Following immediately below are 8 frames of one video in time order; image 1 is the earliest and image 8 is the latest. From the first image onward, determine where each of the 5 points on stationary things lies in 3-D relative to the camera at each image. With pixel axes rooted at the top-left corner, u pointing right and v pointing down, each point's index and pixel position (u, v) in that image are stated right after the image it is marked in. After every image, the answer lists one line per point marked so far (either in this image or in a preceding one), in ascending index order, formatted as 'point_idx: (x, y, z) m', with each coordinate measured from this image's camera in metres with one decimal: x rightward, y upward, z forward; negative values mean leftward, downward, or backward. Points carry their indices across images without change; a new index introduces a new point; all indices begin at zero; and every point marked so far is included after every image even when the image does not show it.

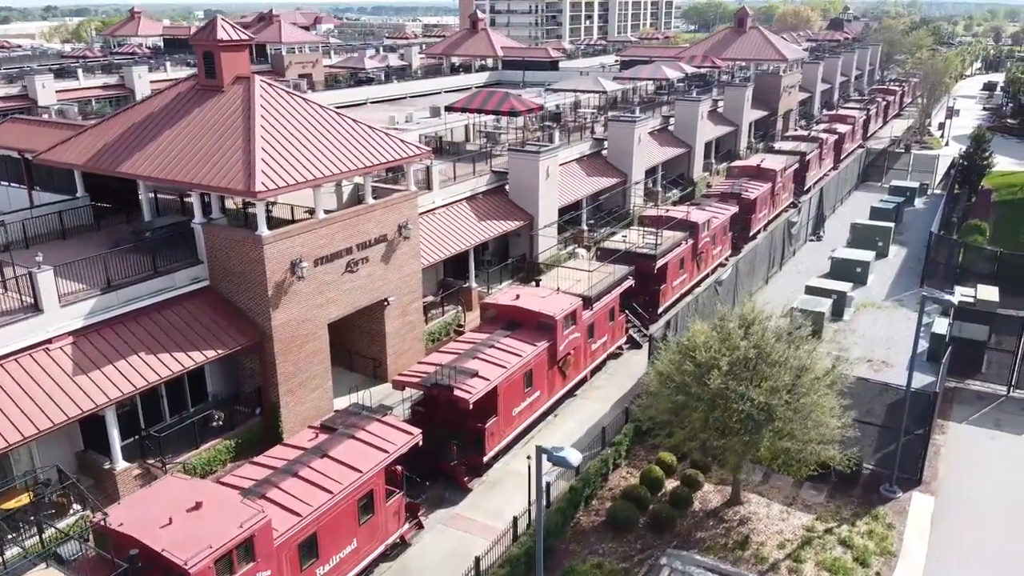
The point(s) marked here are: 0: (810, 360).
0: (+7.9, -1.9, +15.8) m
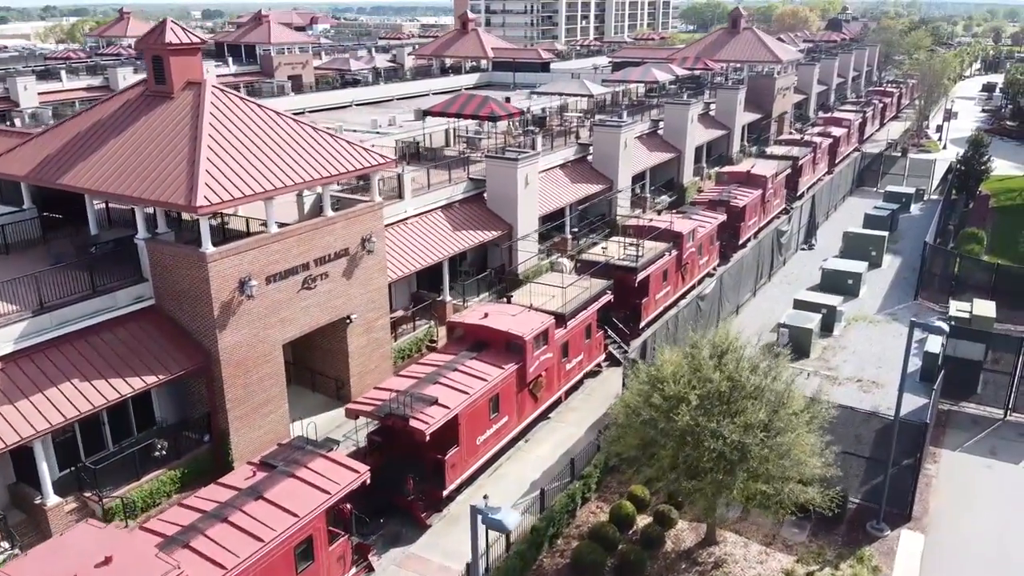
0: (+6.7, -2.5, +14.5) m
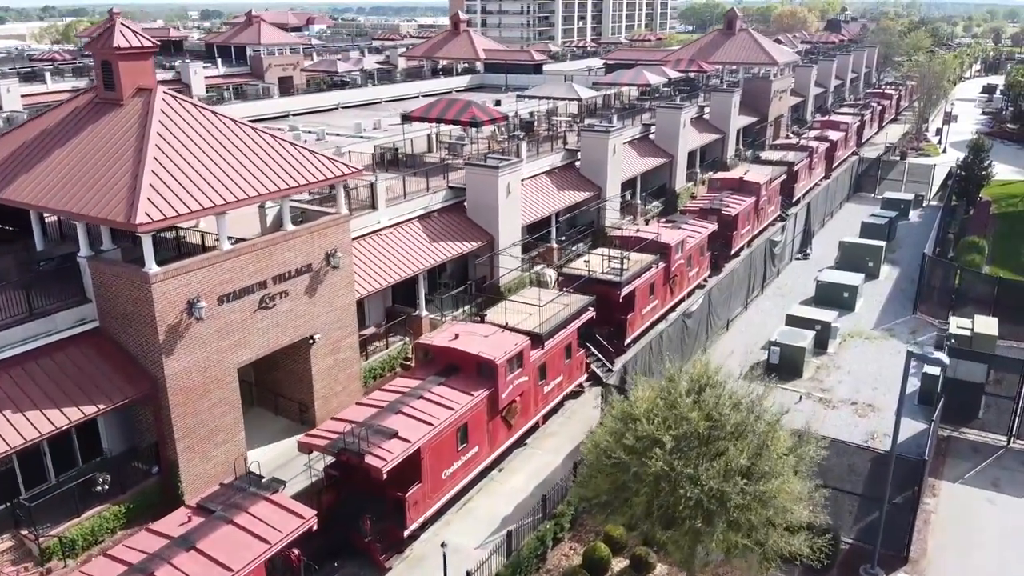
0: (+5.8, -3.2, +13.3) m
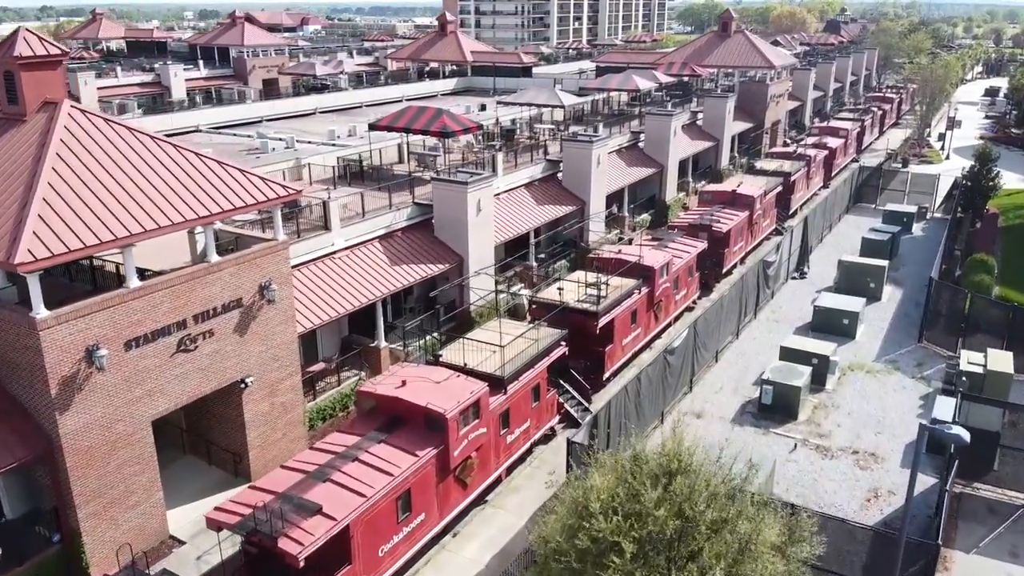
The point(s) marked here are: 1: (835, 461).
0: (+4.5, -4.4, +10.9) m
1: (+10.6, -5.7, +19.7) m
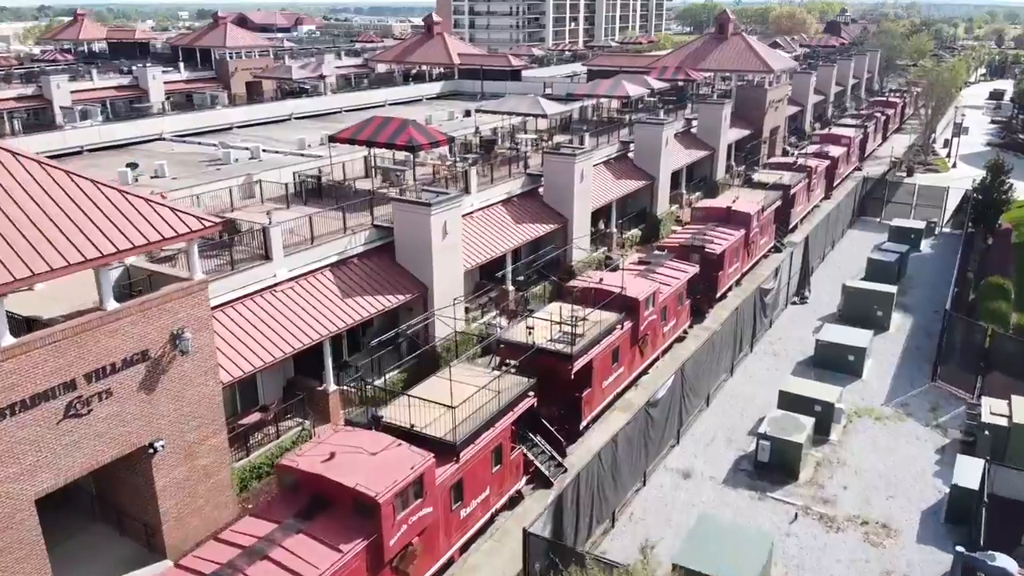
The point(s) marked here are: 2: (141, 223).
0: (+3.2, -5.7, +8.2) m
1: (+9.4, -7.0, +17.0) m
2: (-9.7, +1.7, +15.9) m
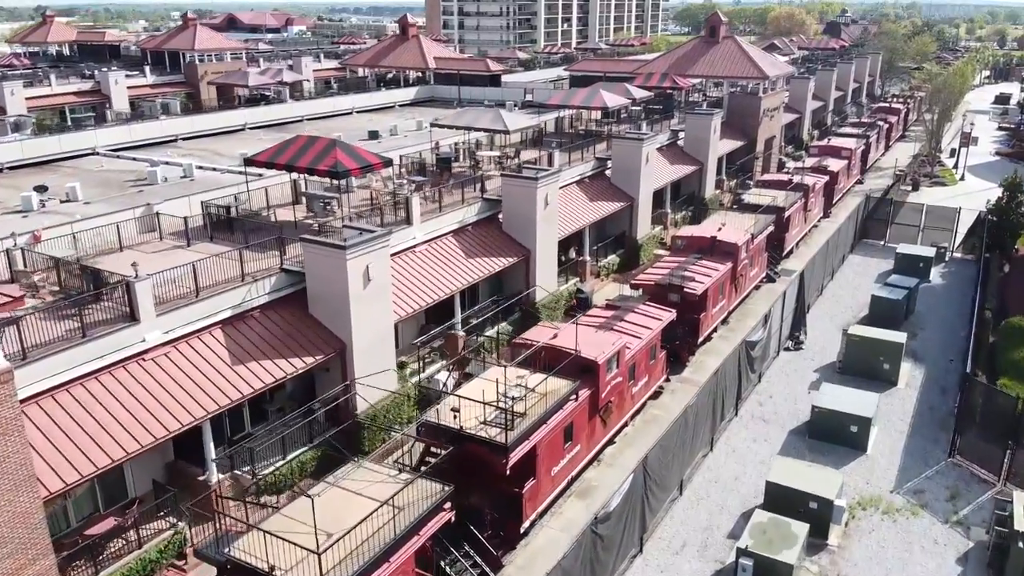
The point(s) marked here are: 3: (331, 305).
0: (+1.1, -7.6, +4.3) m
1: (+7.2, -9.0, +13.0) m
2: (-11.8, -0.3, +12.0) m
3: (-6.1, -0.5, +20.4) m
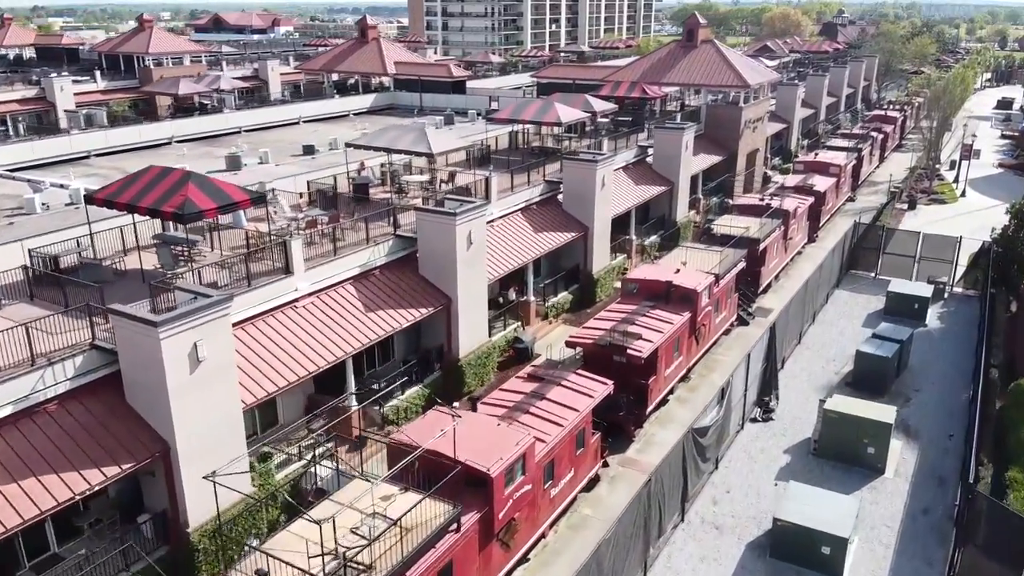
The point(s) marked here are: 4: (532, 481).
0: (-2.2, -9.8, -0.2) m
1: (+4.0, -11.1, +8.6) m
2: (-15.1, -2.5, +7.5) m
3: (-9.3, -2.7, +16.0) m
4: (+0.5, -5.1, +16.3) m
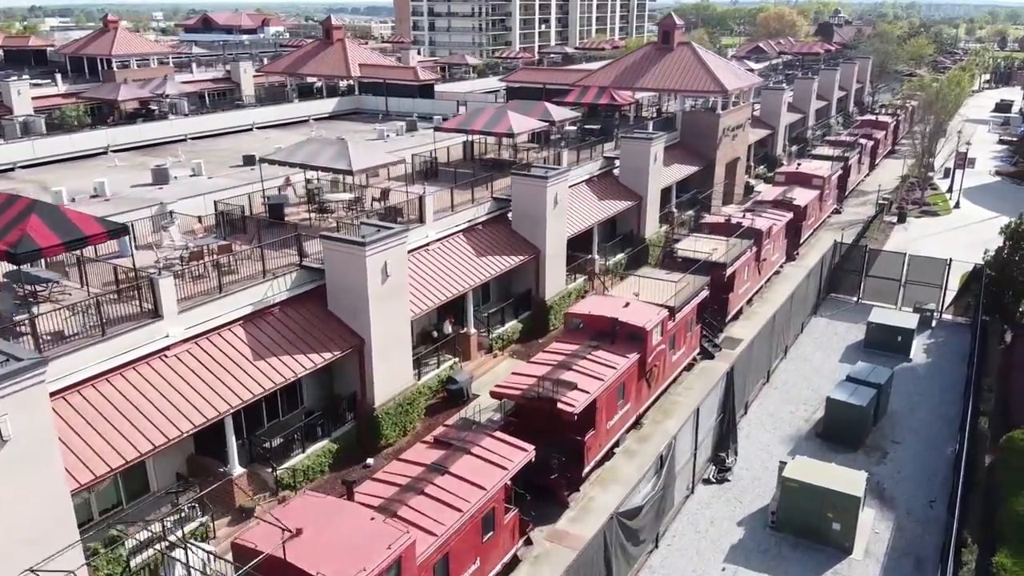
0: (-4.9, -11.1, -3.0) m
1: (+1.3, -12.5, +5.8) m
2: (-17.8, -3.8, +4.7) m
3: (-12.0, -4.0, +13.1) m
4: (-2.1, -6.5, +13.5) m
